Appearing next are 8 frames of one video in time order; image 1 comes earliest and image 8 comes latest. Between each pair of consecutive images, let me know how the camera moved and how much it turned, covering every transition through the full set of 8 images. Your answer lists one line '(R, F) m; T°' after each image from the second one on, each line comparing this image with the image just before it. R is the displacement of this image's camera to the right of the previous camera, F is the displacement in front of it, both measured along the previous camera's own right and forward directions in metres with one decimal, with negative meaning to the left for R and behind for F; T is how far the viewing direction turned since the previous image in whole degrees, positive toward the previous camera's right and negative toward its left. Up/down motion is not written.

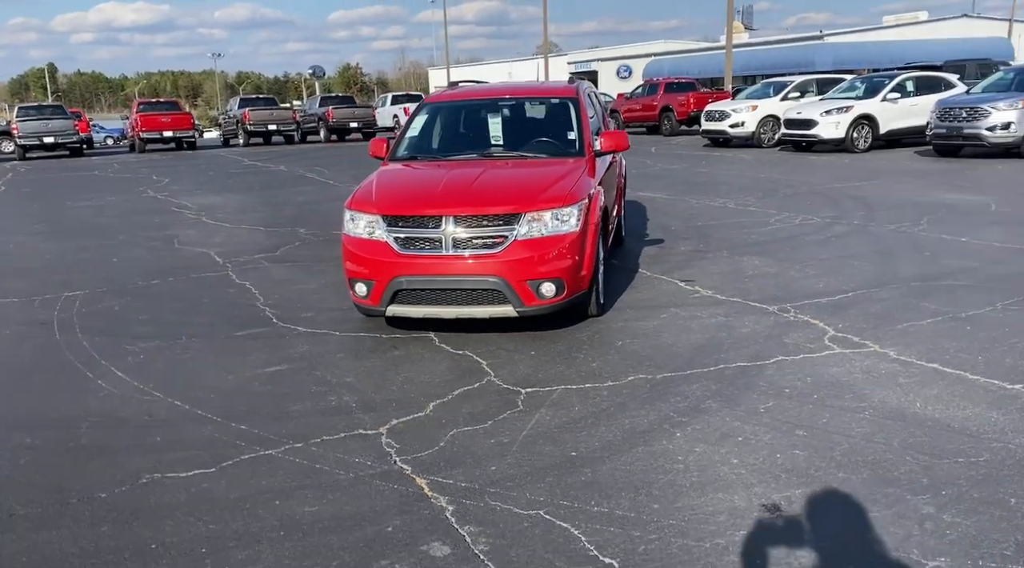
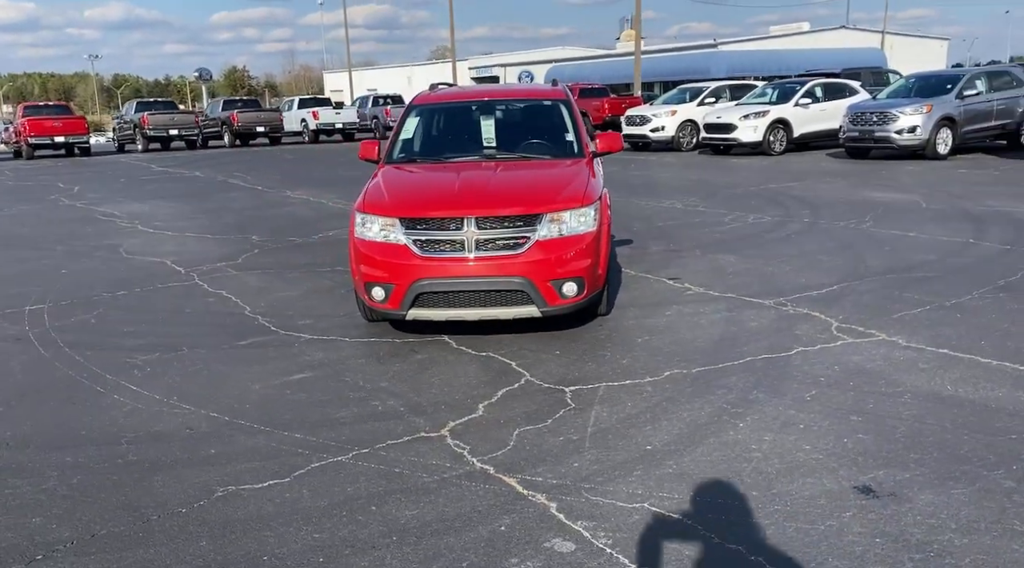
(-0.8, 0.0) m; +6°
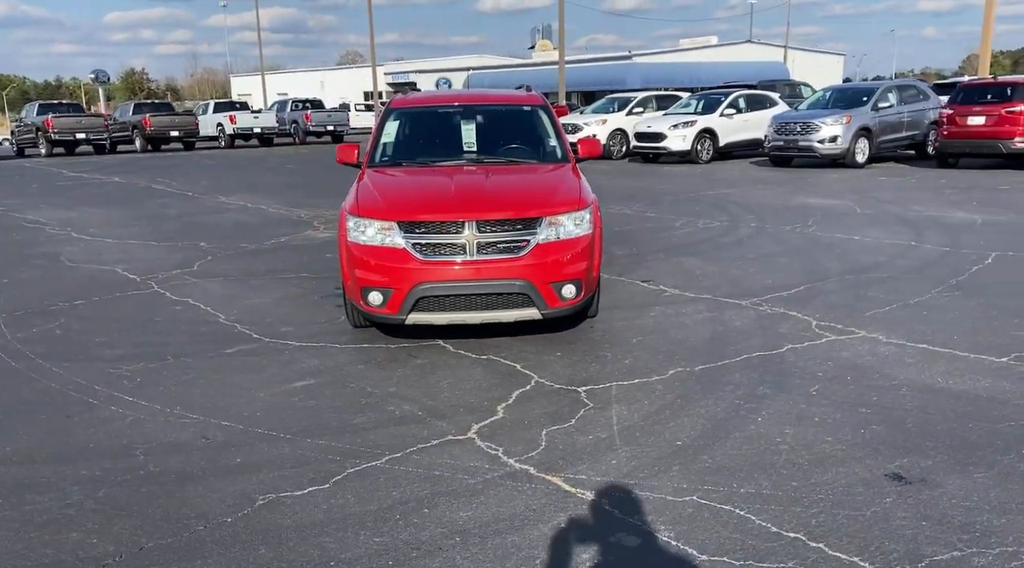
(-0.5, 0.0) m; +5°
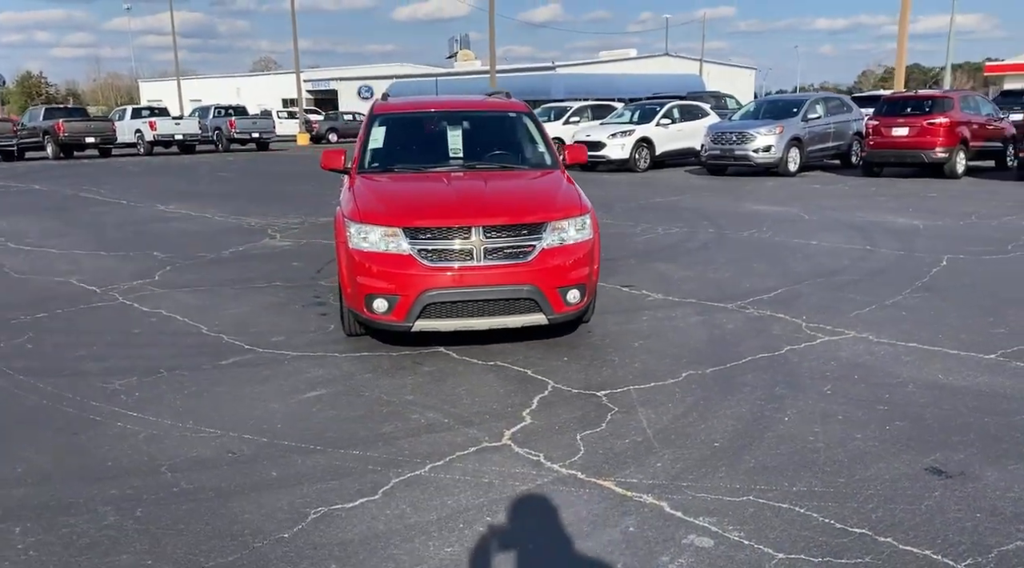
(-0.5, +0.1) m; +5°
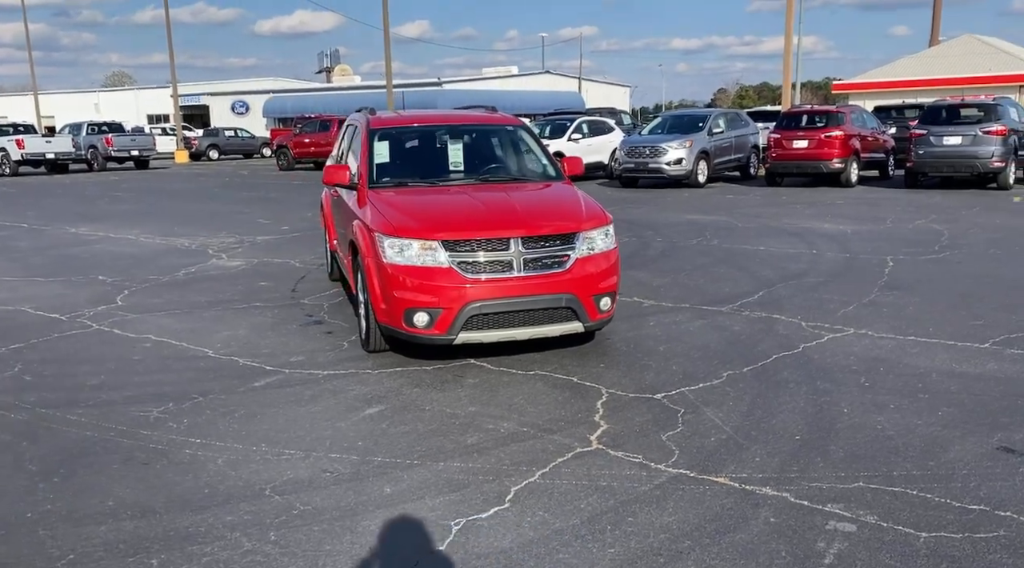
(-1.0, 0.0) m; +7°
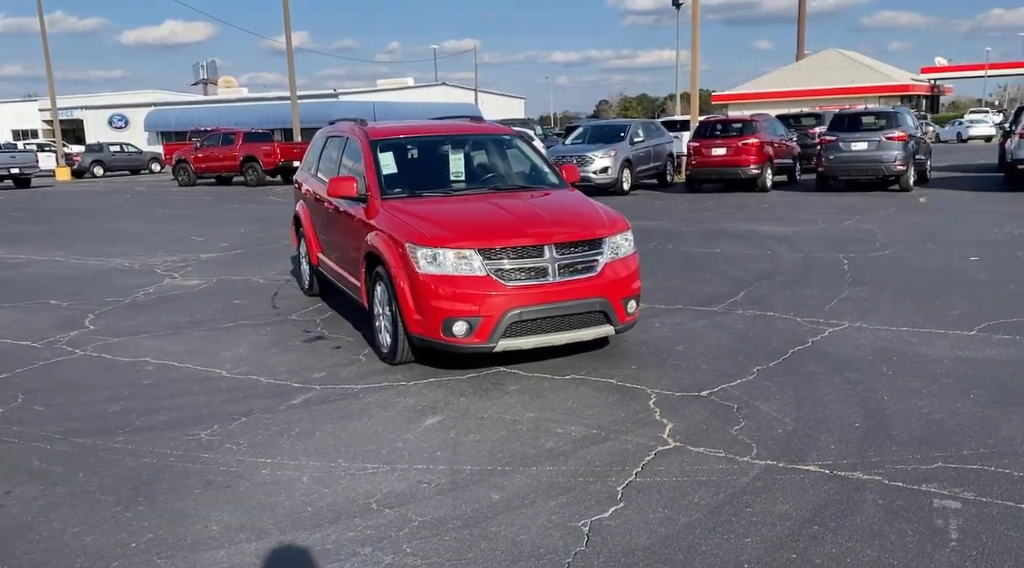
(-0.9, 0.0) m; +6°
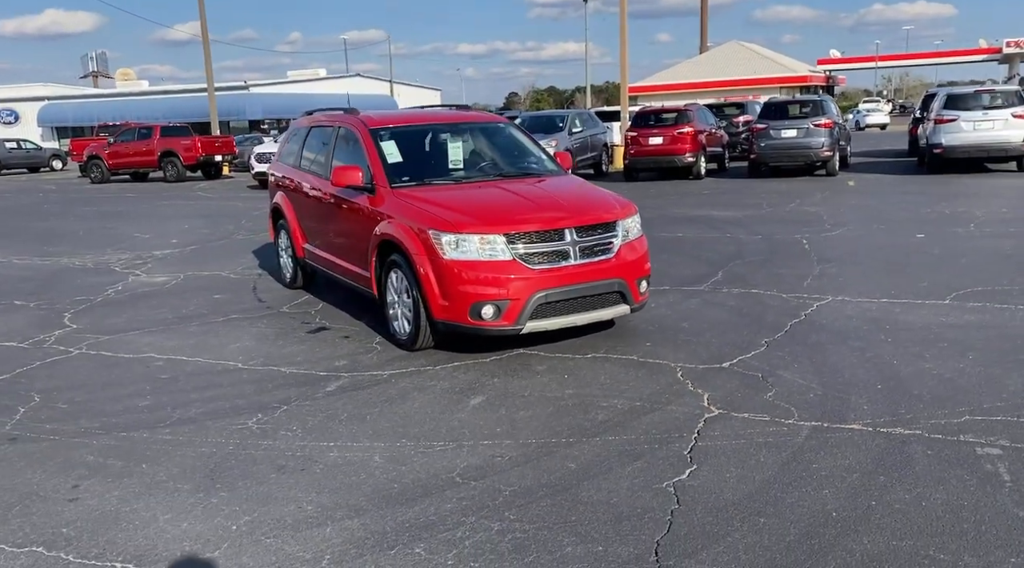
(-0.7, -0.1) m; +5°
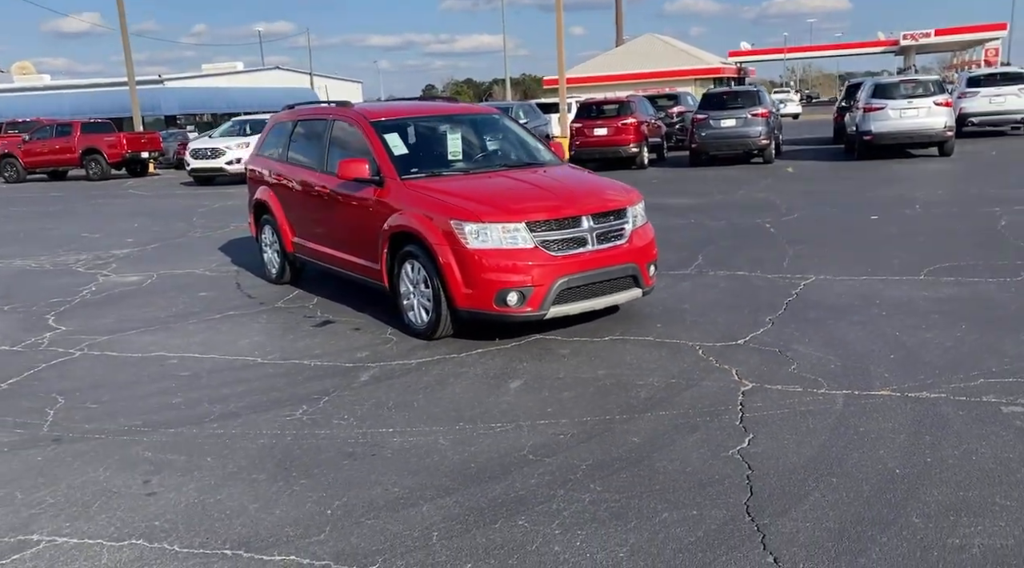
(-0.6, -0.1) m; +5°
